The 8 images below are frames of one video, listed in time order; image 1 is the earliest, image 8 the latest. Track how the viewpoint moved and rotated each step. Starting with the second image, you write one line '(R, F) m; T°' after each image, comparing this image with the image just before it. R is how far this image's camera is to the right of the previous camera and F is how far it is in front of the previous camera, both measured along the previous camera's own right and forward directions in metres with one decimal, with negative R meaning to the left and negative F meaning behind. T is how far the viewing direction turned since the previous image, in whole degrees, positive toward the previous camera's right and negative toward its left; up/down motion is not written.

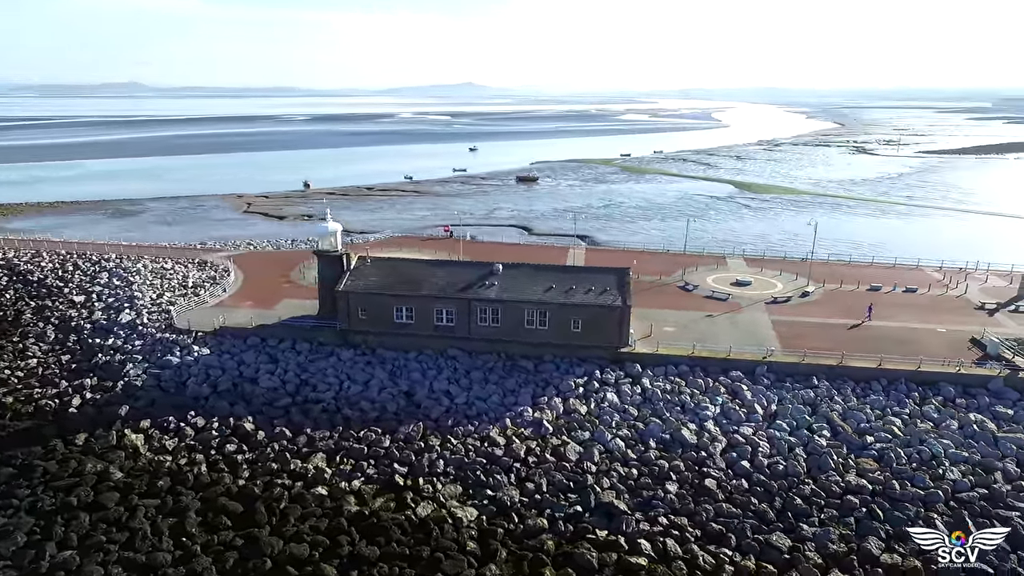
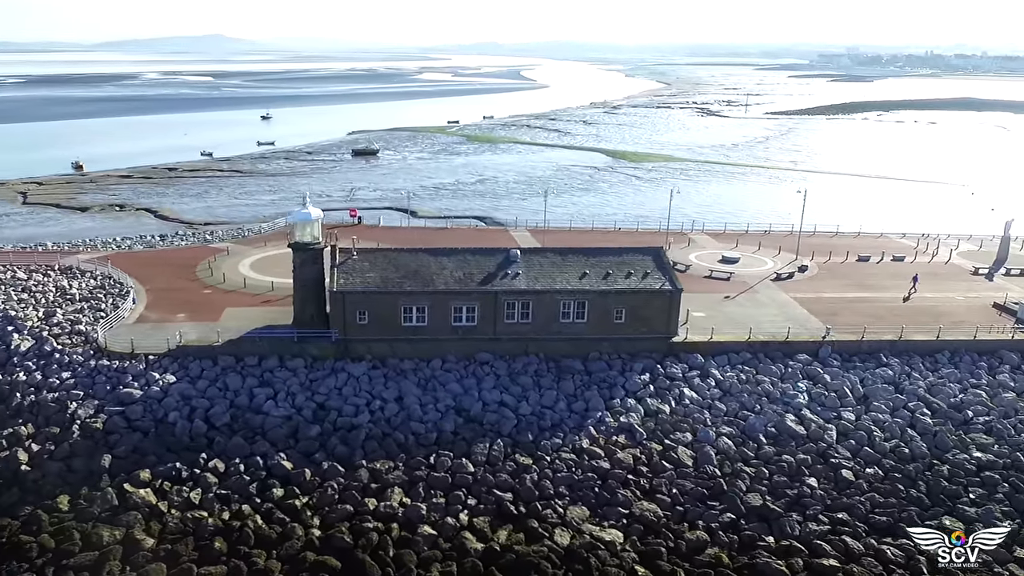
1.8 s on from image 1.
(-6.8, +1.6) m; +12°
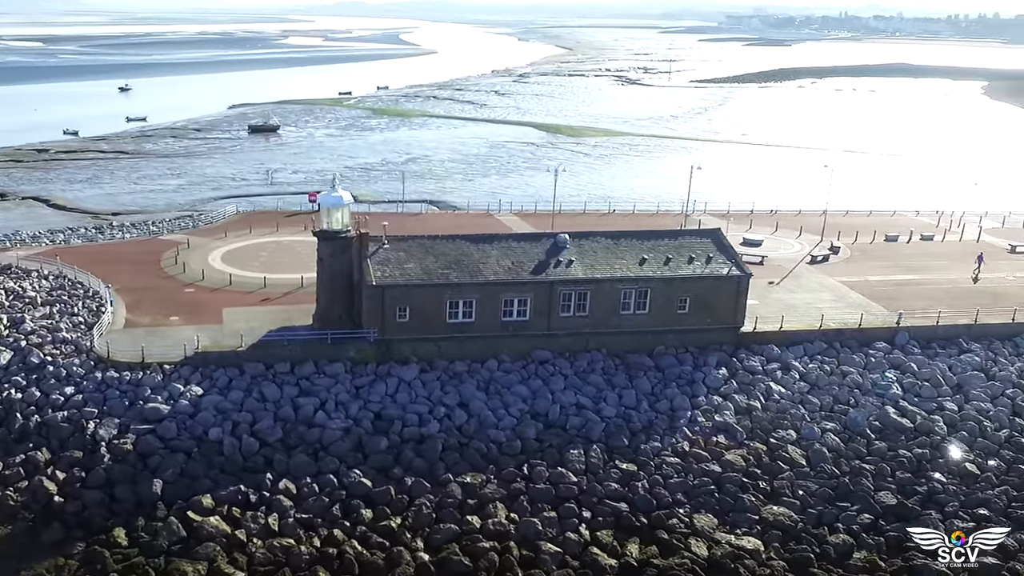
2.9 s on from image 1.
(-4.6, +1.3) m; +6°
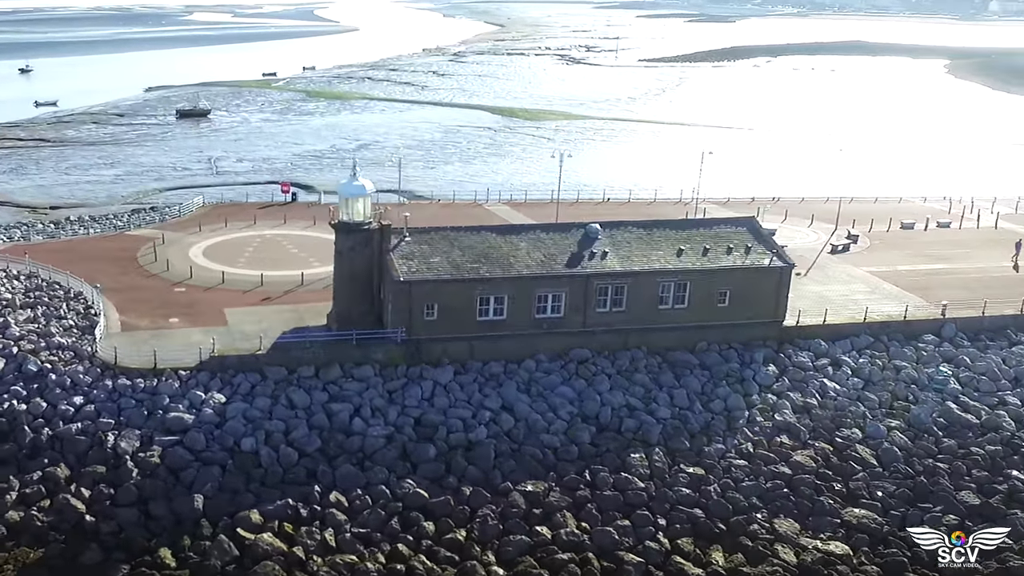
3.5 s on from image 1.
(-2.9, +0.8) m; +4°
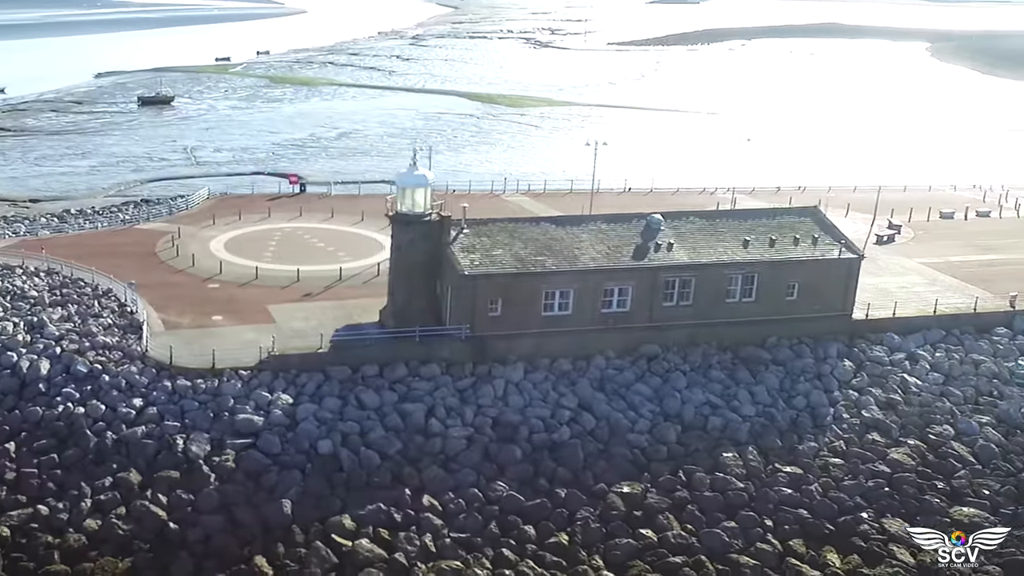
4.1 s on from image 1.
(-3.1, +0.6) m; +2°
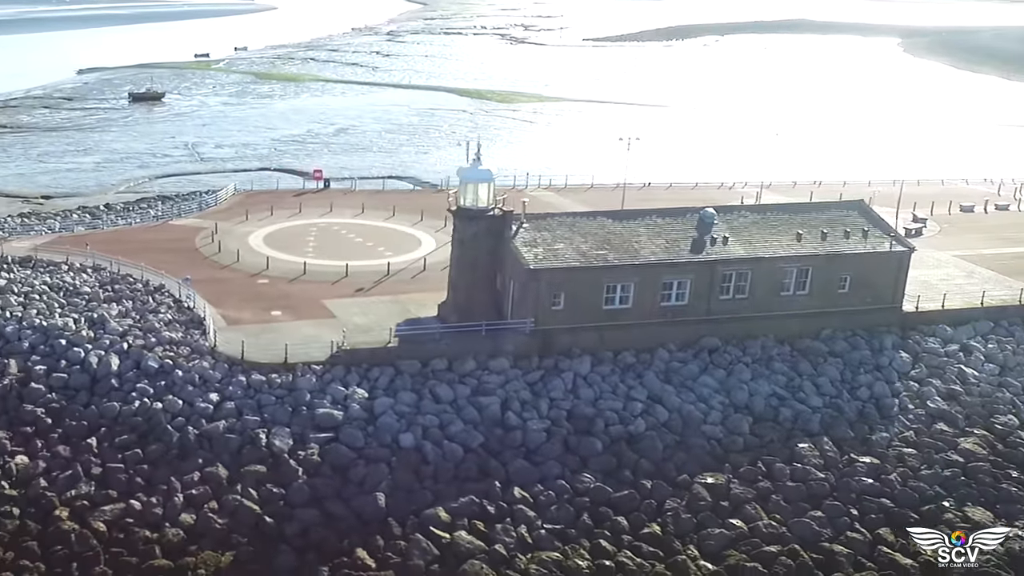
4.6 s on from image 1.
(-2.5, -0.1) m; +1°
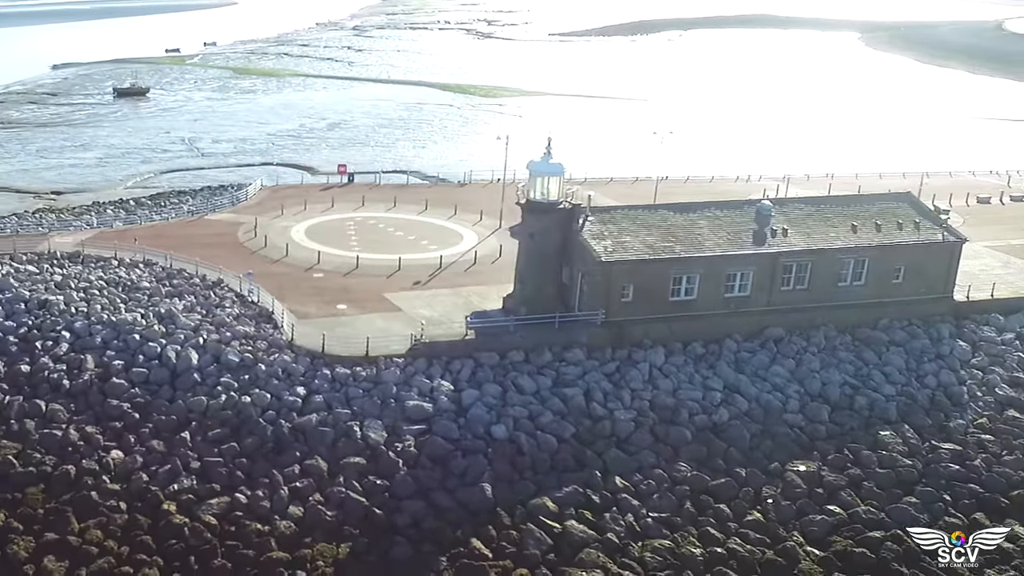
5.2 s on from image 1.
(-2.9, -0.1) m; +1°
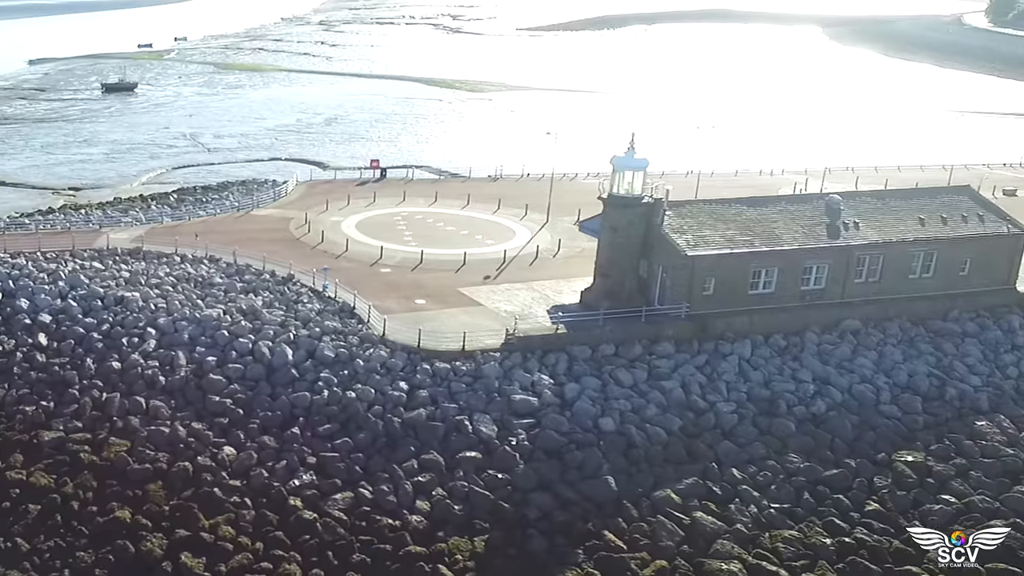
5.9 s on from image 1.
(-3.3, 0.0) m; +1°
